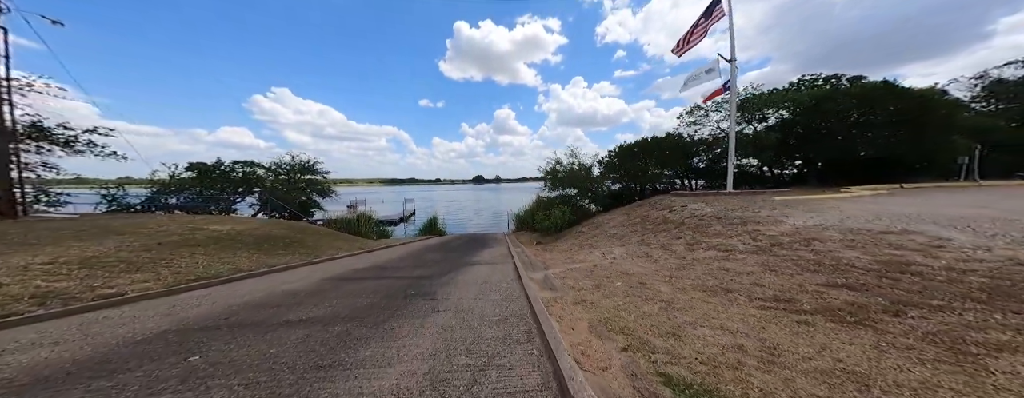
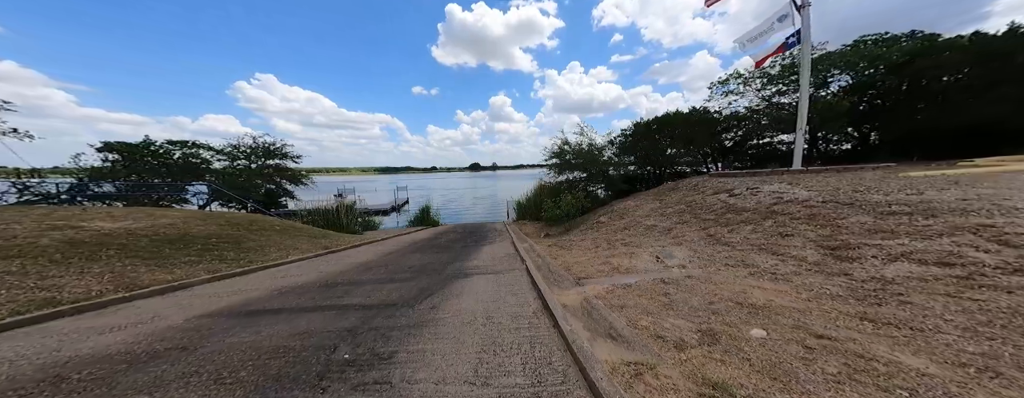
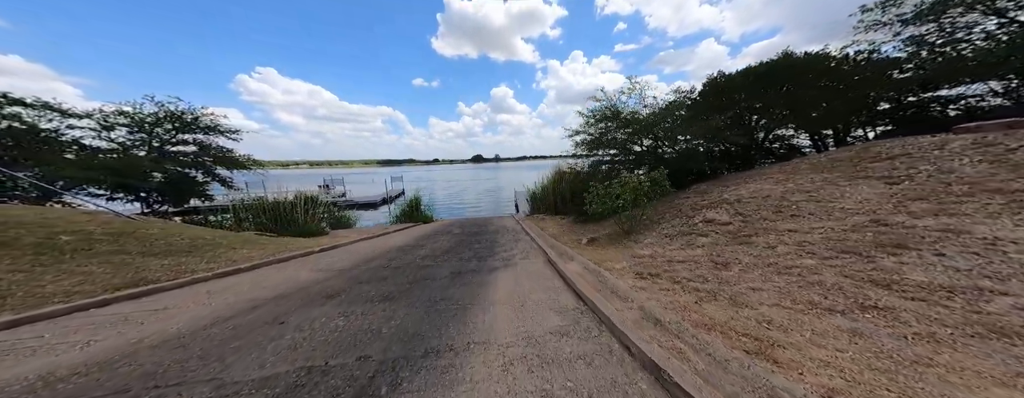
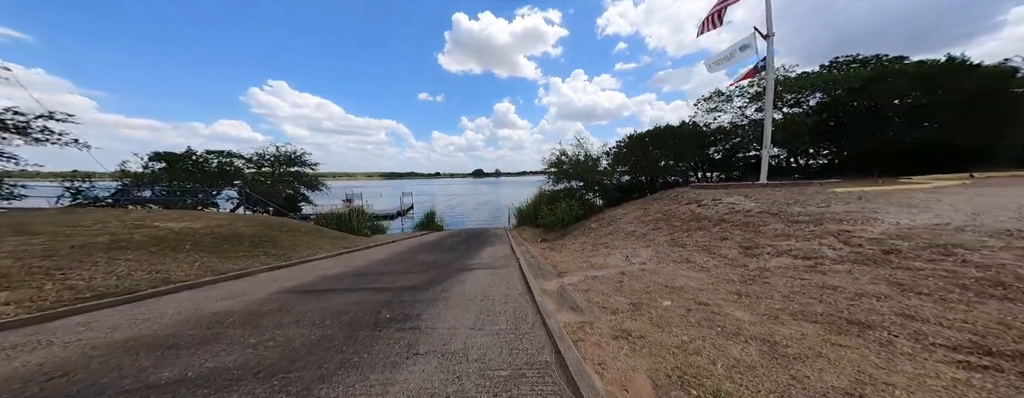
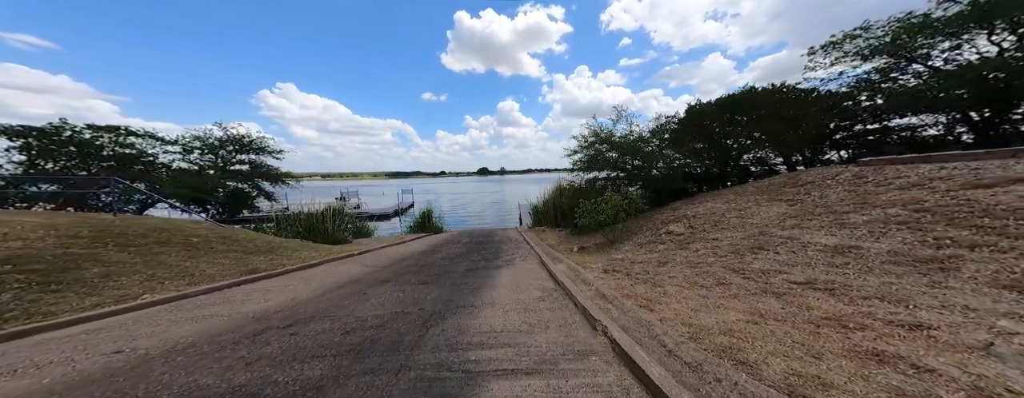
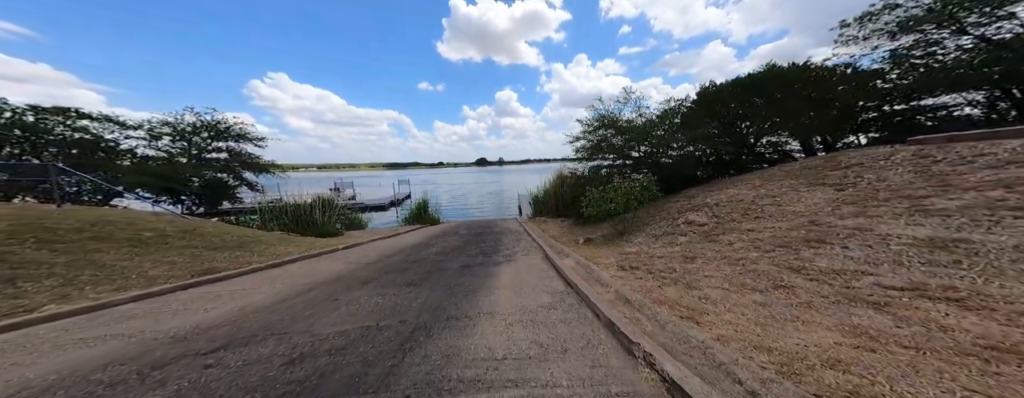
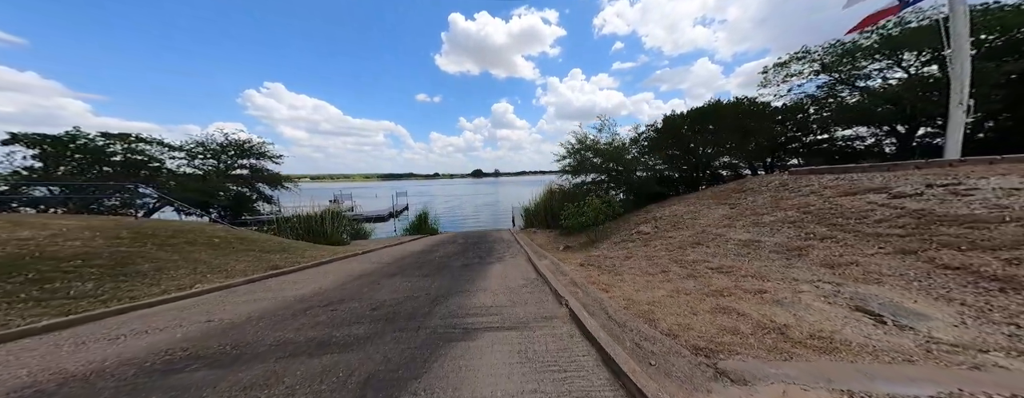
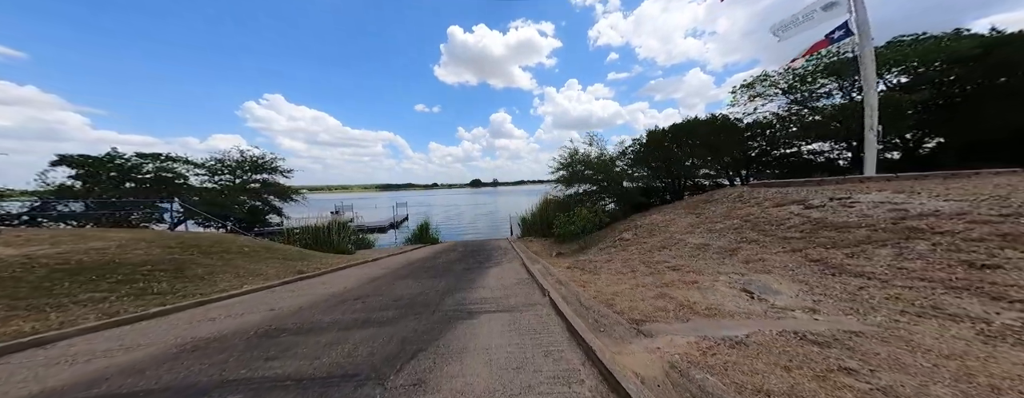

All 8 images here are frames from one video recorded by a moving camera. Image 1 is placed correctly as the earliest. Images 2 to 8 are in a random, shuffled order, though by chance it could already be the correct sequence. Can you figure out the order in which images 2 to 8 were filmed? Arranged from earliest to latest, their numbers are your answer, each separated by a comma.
4, 2, 8, 7, 5, 6, 3
